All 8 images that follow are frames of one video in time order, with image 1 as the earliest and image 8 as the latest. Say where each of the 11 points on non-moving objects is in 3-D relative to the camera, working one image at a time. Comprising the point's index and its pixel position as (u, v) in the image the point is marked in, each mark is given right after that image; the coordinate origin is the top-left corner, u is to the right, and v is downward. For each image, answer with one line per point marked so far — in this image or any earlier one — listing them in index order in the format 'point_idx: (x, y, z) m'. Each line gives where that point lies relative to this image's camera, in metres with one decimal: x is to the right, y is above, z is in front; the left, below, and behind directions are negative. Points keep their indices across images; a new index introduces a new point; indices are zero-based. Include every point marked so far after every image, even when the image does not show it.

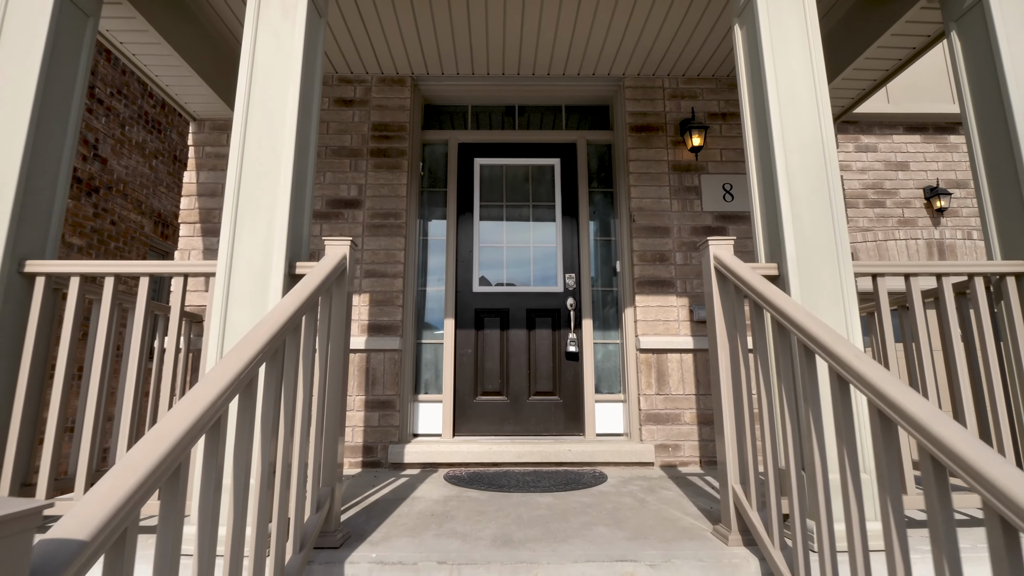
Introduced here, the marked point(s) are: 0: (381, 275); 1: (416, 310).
0: (-0.8, +0.1, +3.3) m
1: (-0.6, -0.1, +3.5) m
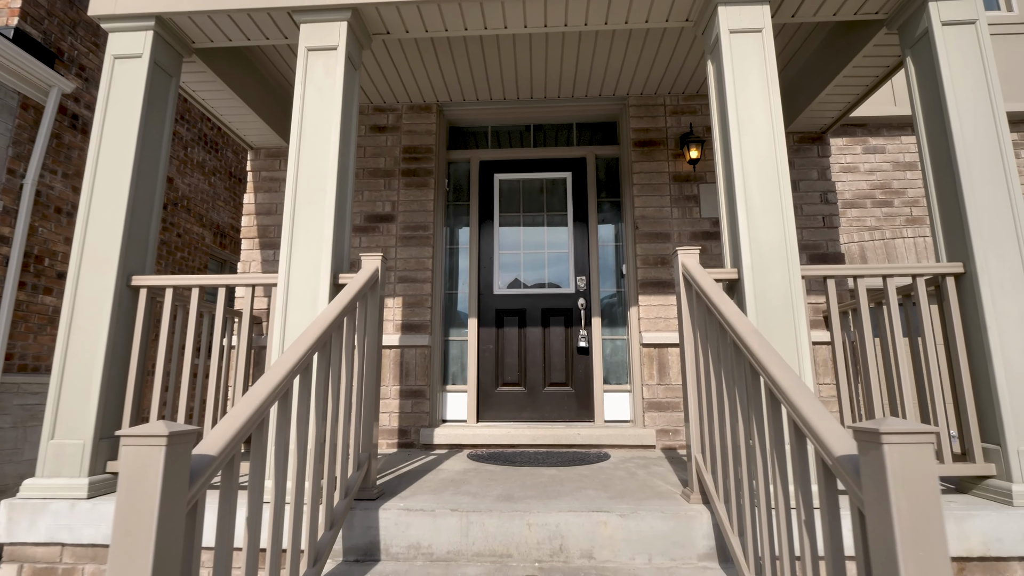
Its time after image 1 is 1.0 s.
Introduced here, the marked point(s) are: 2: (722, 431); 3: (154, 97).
0: (-0.7, +0.1, +3.8) m
1: (-0.5, -0.2, +3.9) m
2: (+0.7, -0.5, +1.9) m
3: (-1.7, +0.9, +2.7) m
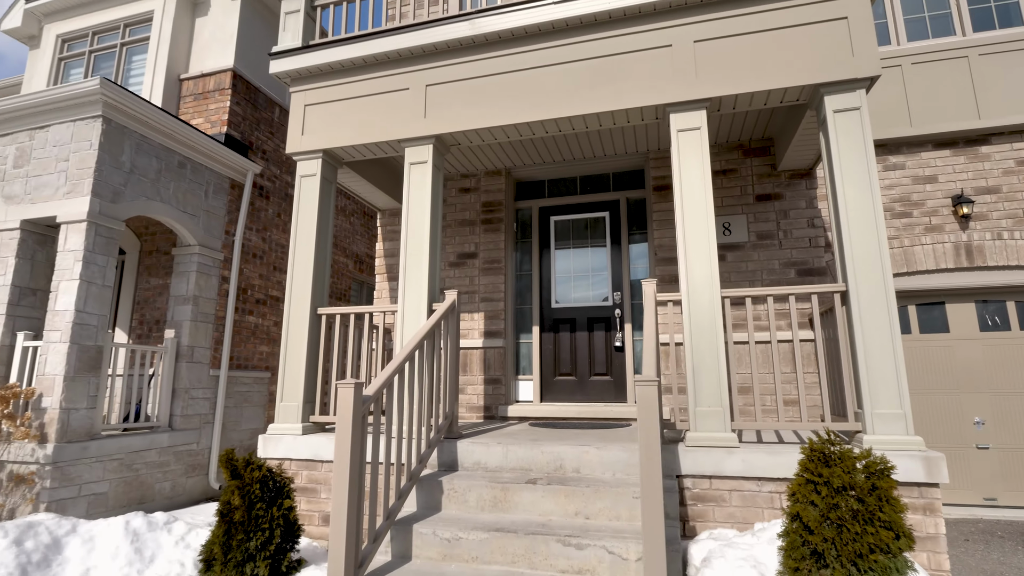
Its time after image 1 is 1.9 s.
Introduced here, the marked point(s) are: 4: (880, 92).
0: (-0.2, -0.1, +5.3) m
1: (0.0, -0.3, +5.3) m
2: (+0.8, -0.6, +3.1) m
3: (-1.5, +0.7, +4.4) m
4: (+3.8, +2.0, +5.7) m
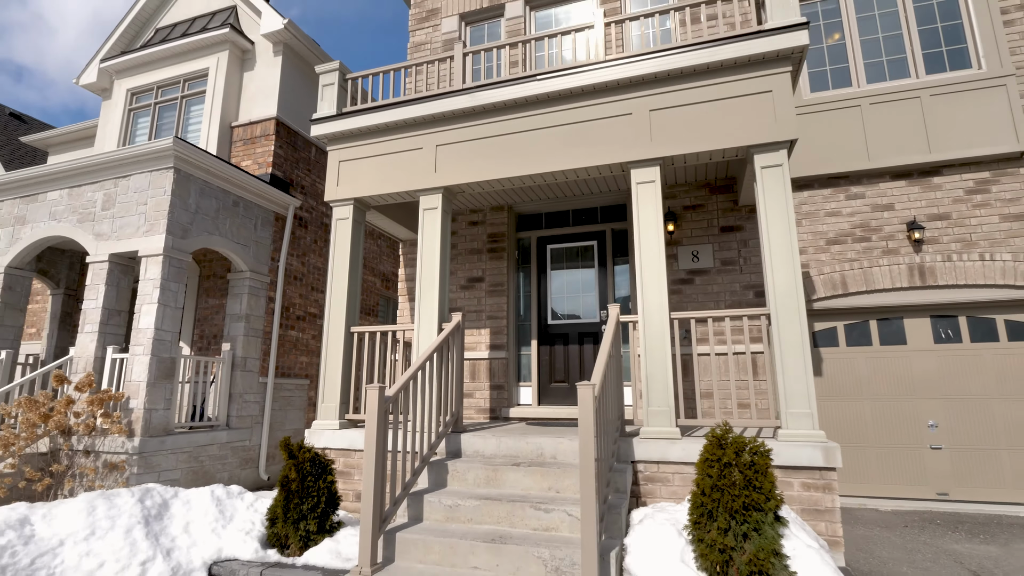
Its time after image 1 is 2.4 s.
0: (-0.2, -0.3, +6.1) m
1: (0.0, -0.5, +6.2) m
2: (+0.7, -0.8, +3.9) m
3: (-1.5, +0.5, +5.4) m
4: (+3.8, +1.8, +6.4) m
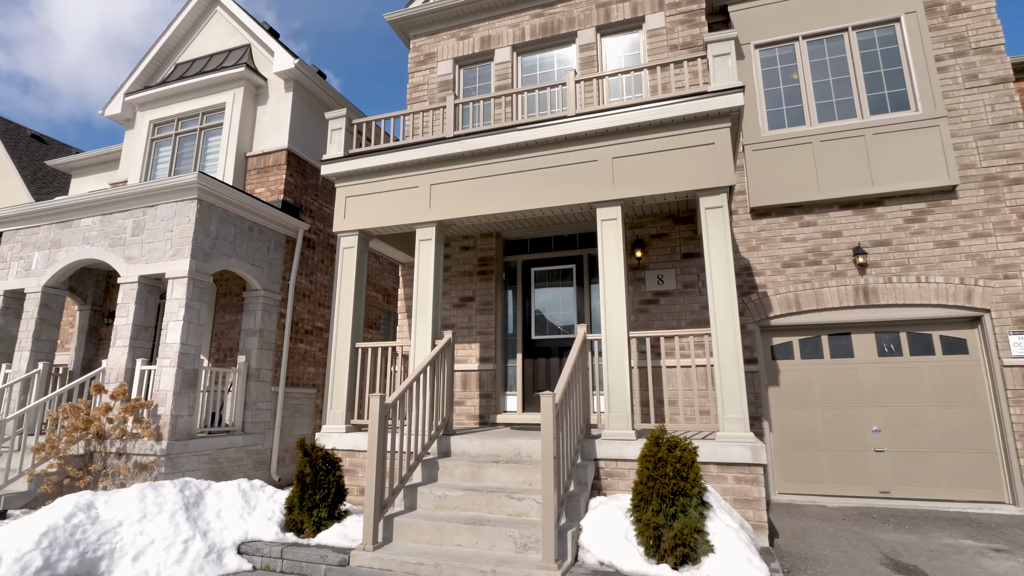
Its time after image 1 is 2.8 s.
0: (-0.3, -0.6, +6.9) m
1: (-0.1, -0.8, +6.9) m
2: (+0.6, -1.0, +4.7) m
3: (-1.7, +0.3, +6.1) m
4: (+3.6, +1.6, +7.2) m
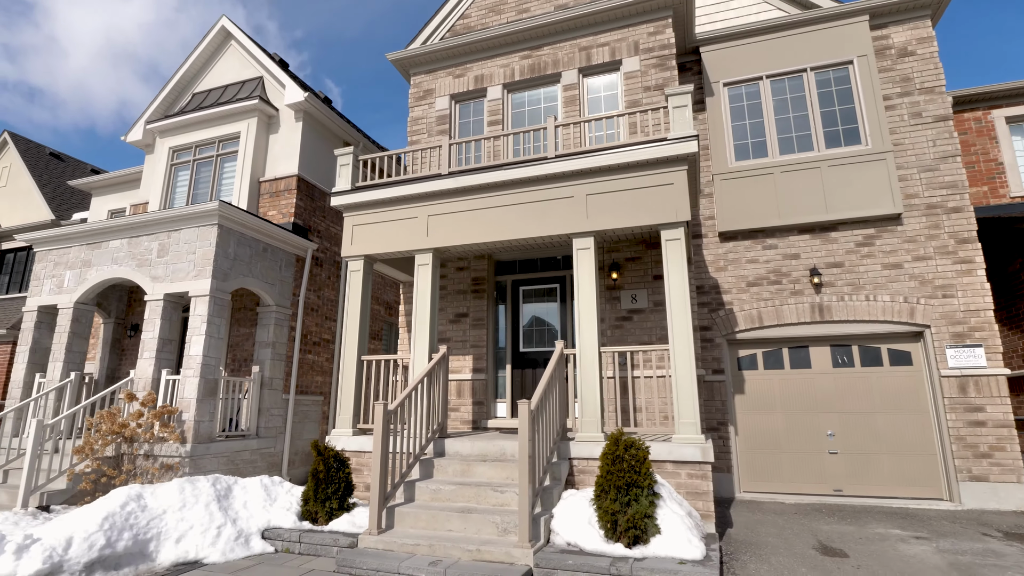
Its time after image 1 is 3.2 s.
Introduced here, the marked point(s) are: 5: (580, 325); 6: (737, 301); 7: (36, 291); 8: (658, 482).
0: (-0.5, -0.8, +7.6) m
1: (-0.3, -1.0, +7.7) m
2: (+0.4, -1.2, +5.4) m
3: (-1.8, +0.1, +6.8) m
4: (+3.5, +1.4, +7.9) m
5: (+0.7, -0.4, +5.8) m
6: (+3.2, -0.2, +7.8) m
7: (-7.9, 0.0, +9.2) m
8: (+1.2, -1.6, +4.7) m
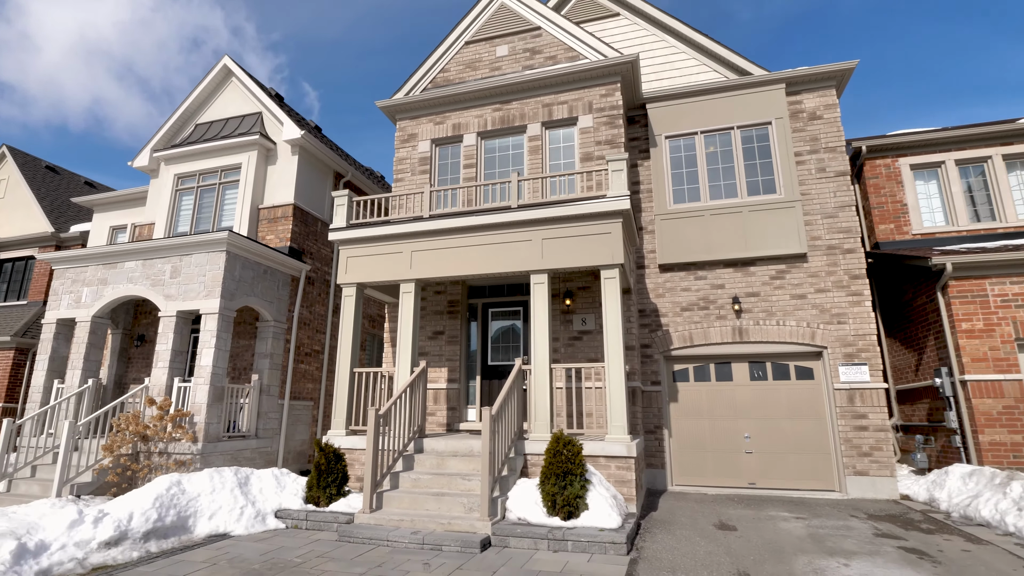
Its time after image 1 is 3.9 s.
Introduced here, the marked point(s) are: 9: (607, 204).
0: (-1.0, -1.2, +8.9) m
1: (-0.7, -1.4, +9.0) m
2: (0.0, -1.6, +6.7) m
3: (-2.3, -0.3, +8.1) m
4: (+3.0, +0.9, +9.4) m
5: (+0.3, -0.7, +7.1) m
6: (+2.7, -0.6, +9.3) m
7: (-8.4, -0.3, +10.2) m
8: (+0.9, -2.0, +6.0) m
9: (+1.2, +1.1, +7.1) m
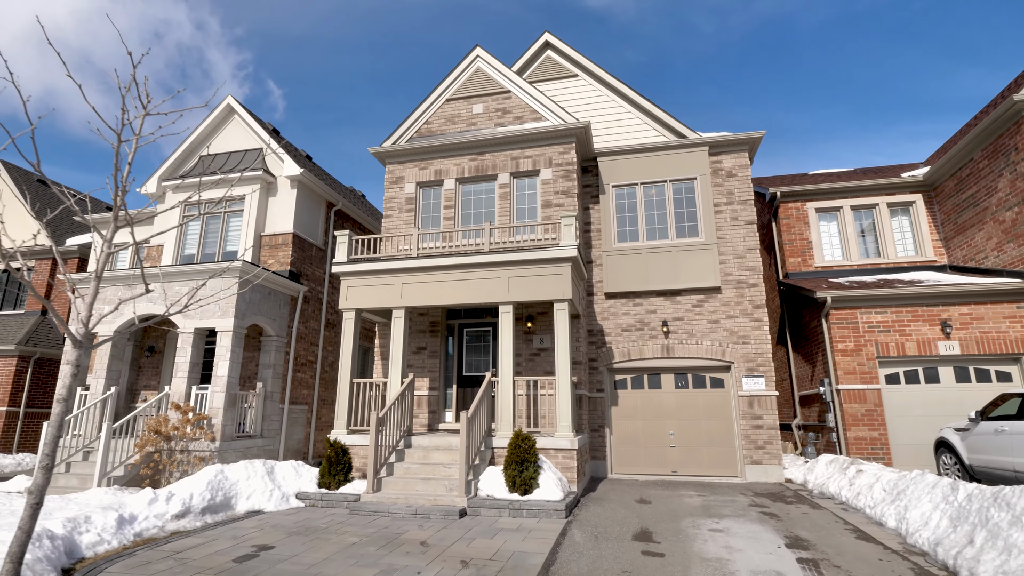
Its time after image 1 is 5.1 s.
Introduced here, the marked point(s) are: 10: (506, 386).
0: (-1.5, -1.6, +10.7) m
1: (-1.3, -1.8, +10.8) m
2: (-0.4, -2.0, +8.6) m
3: (-2.8, -0.7, +9.8) m
4: (+2.5, +0.4, +11.4) m
5: (-0.2, -1.2, +9.0) m
6: (+2.1, -1.1, +11.3) m
7: (-9.0, -0.7, +11.5) m
8: (+0.4, -2.5, +8.0) m
9: (+0.8, +0.6, +9.0) m
10: (-0.1, -1.6, +8.8) m
